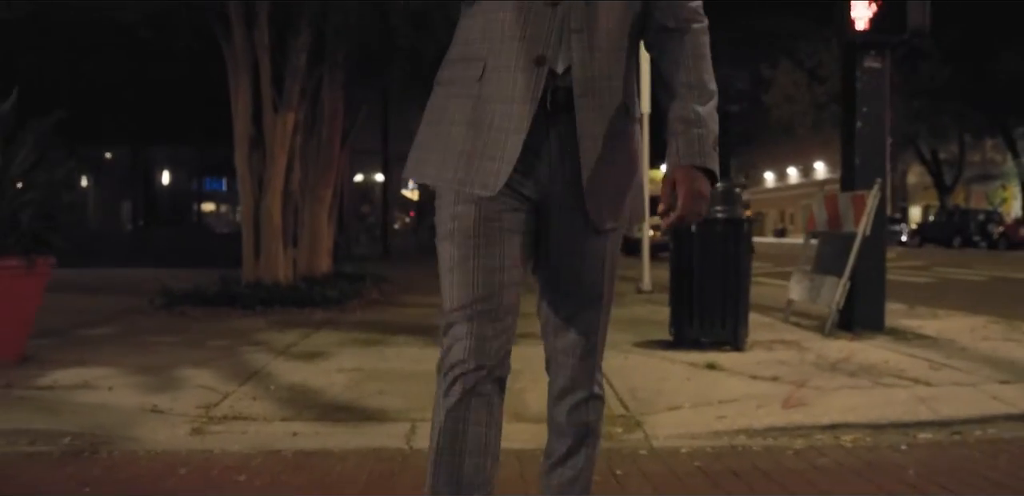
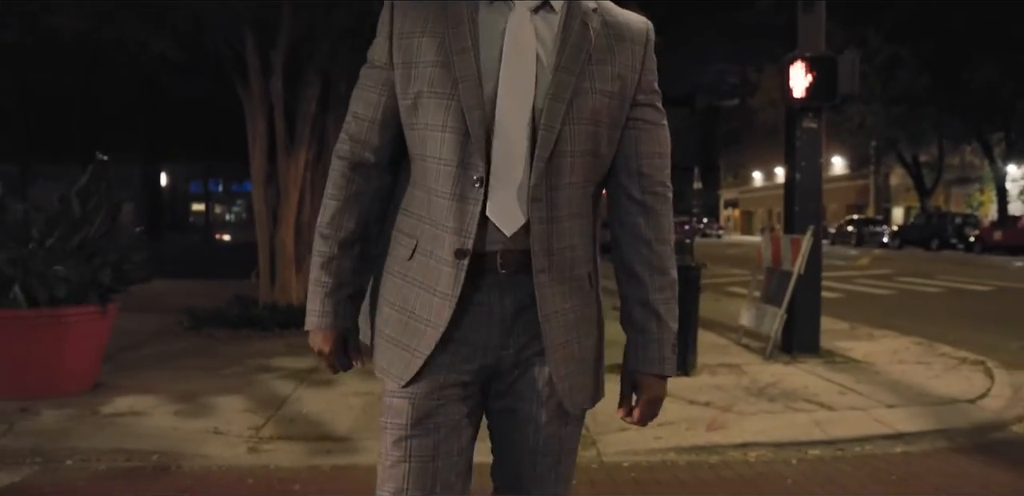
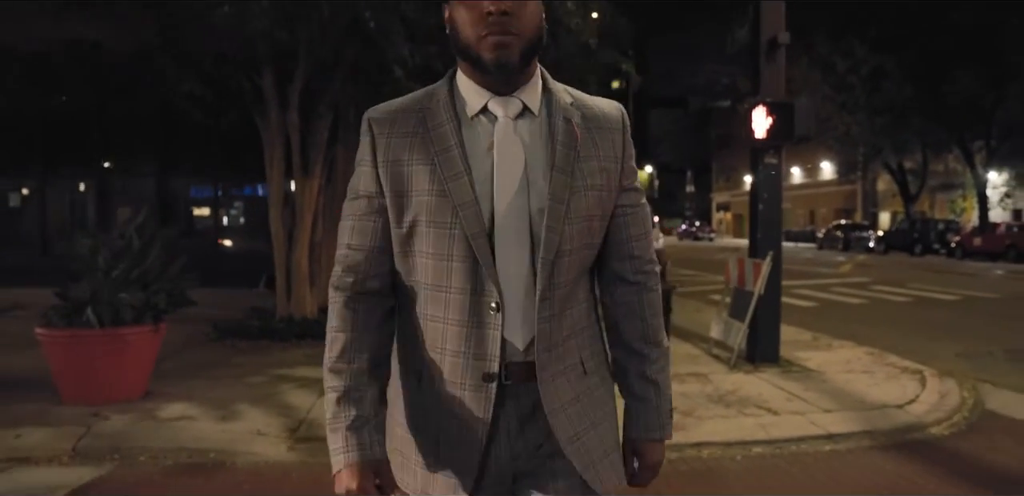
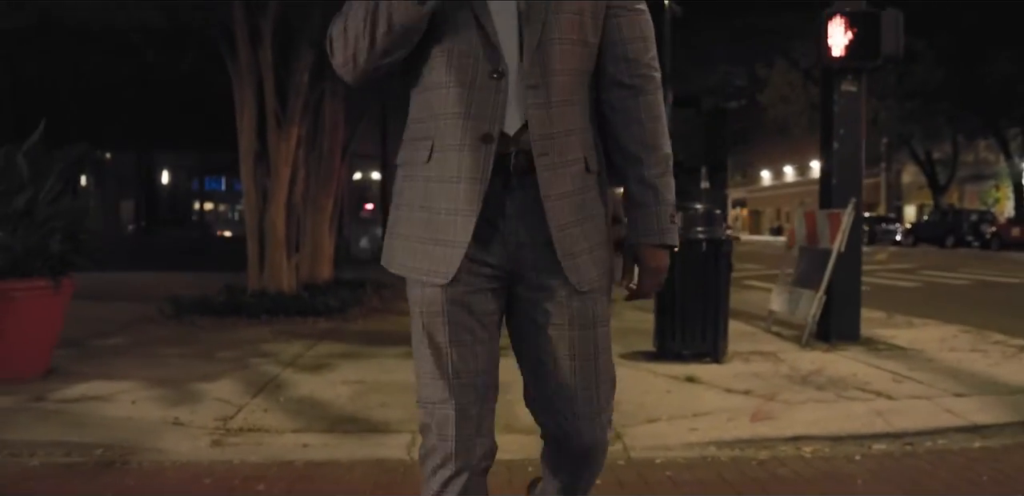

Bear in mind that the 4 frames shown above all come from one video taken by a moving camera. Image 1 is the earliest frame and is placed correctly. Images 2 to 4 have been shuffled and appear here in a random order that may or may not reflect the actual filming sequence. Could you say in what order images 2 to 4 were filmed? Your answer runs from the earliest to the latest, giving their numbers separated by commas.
4, 2, 3
